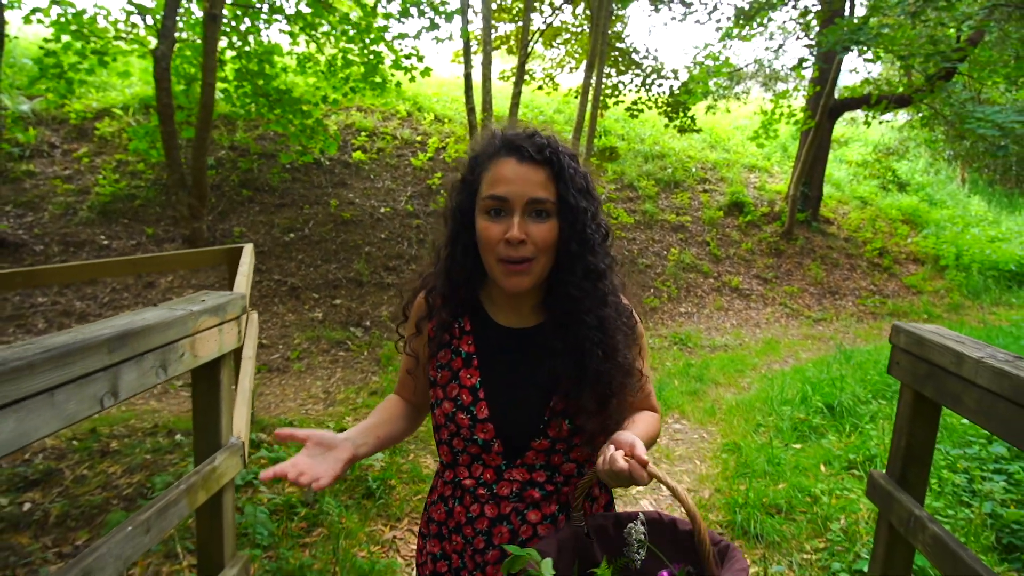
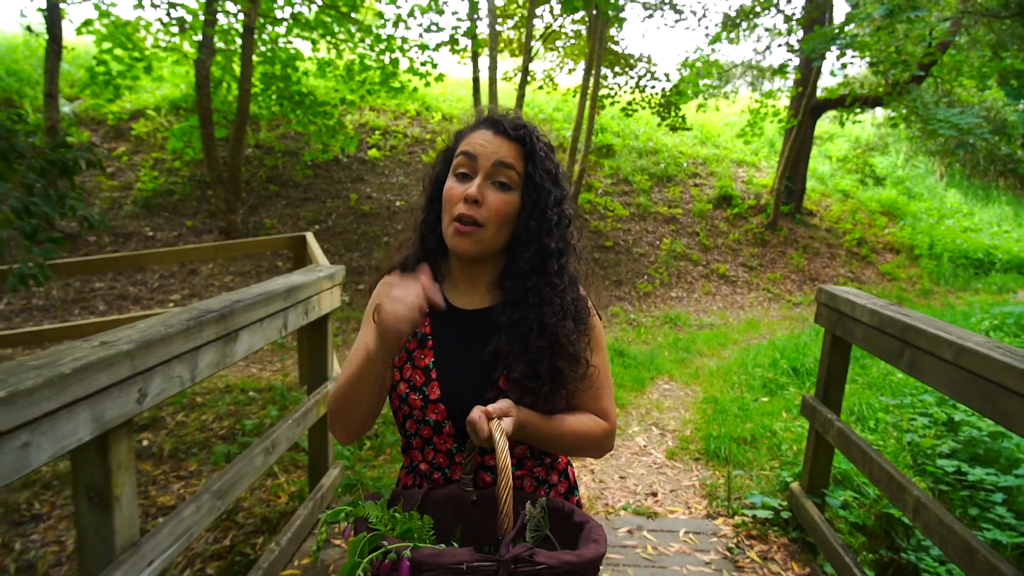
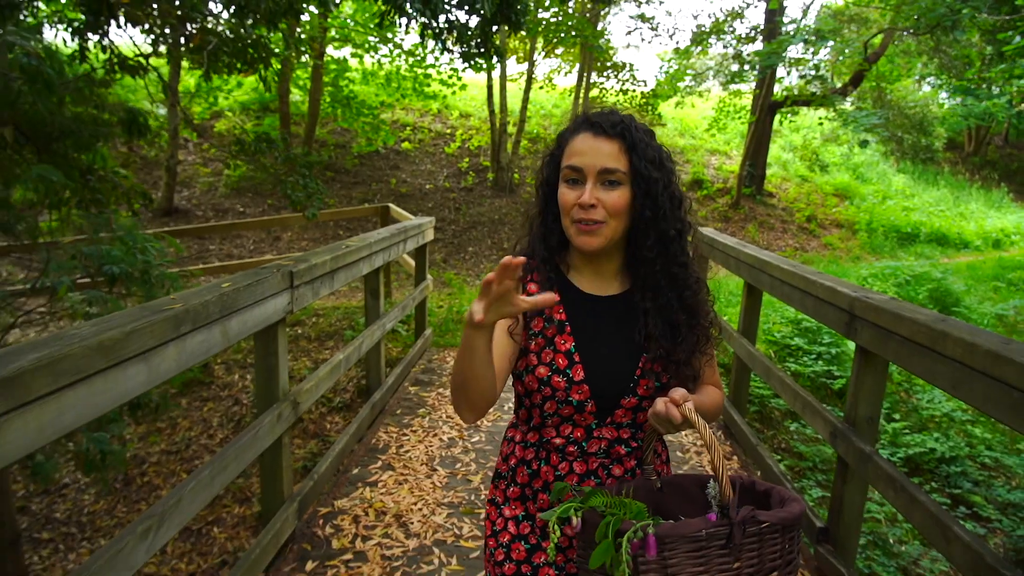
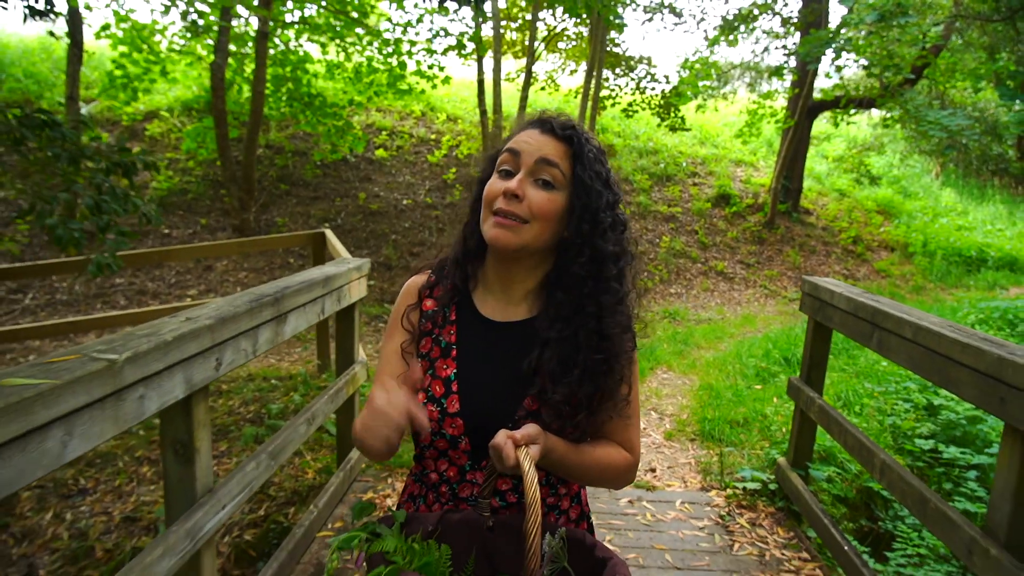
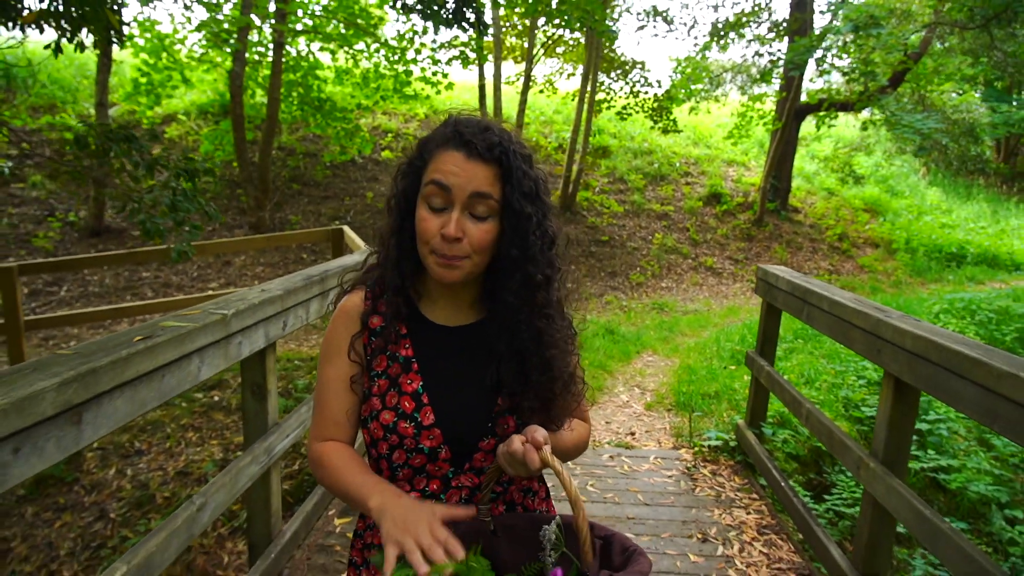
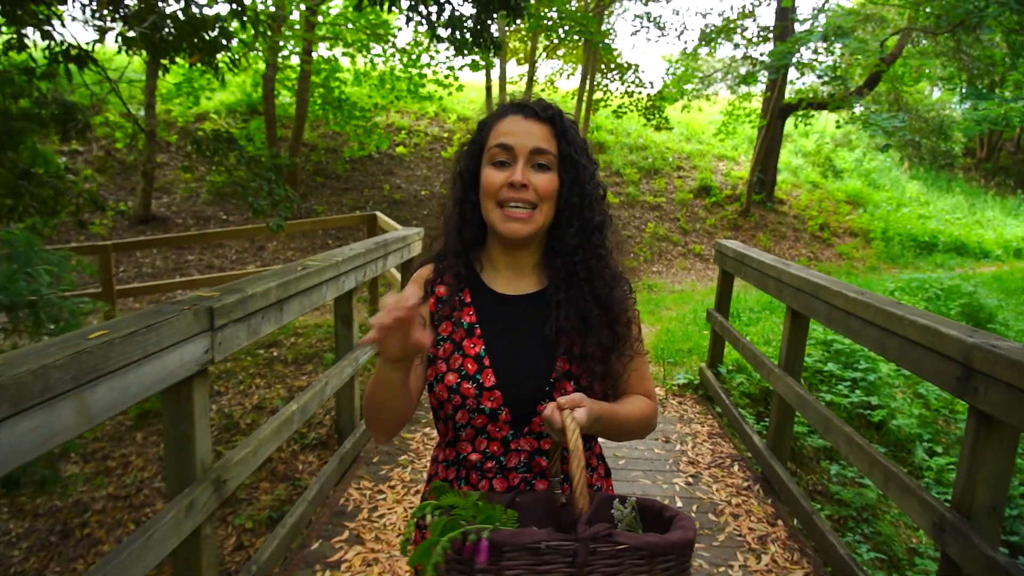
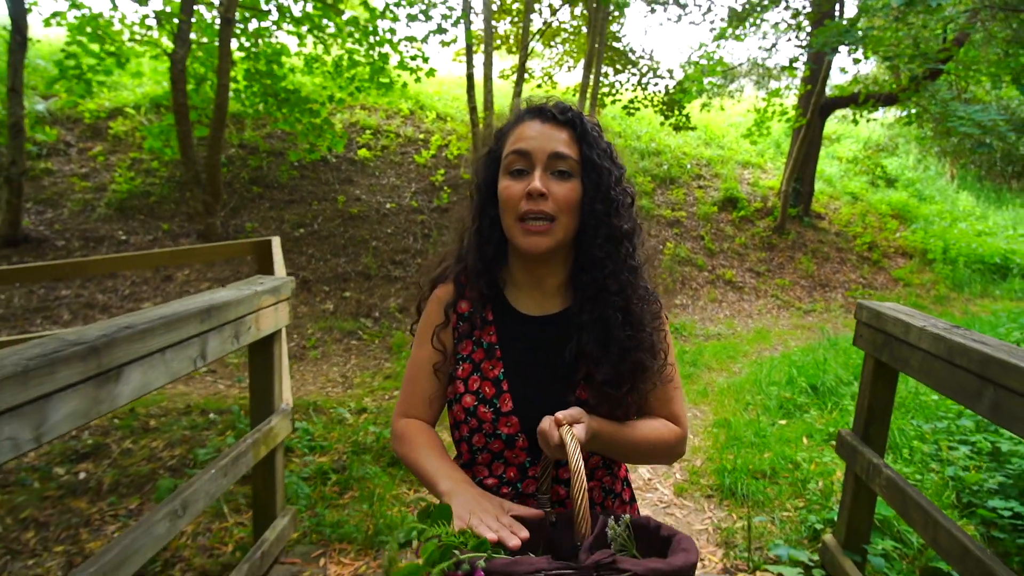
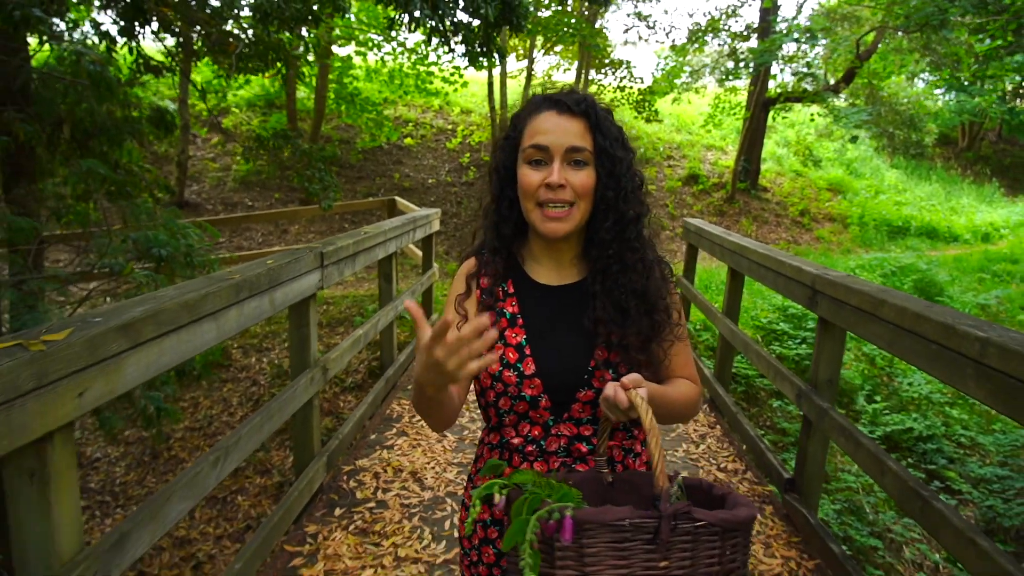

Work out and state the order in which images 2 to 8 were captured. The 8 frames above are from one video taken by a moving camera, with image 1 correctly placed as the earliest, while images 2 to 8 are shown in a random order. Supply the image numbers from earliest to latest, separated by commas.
7, 2, 4, 5, 6, 3, 8
